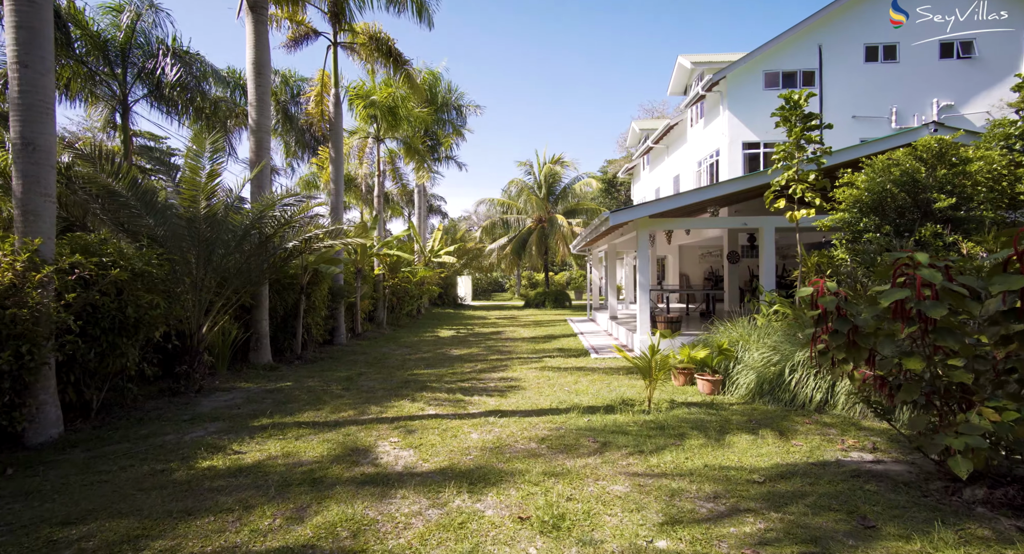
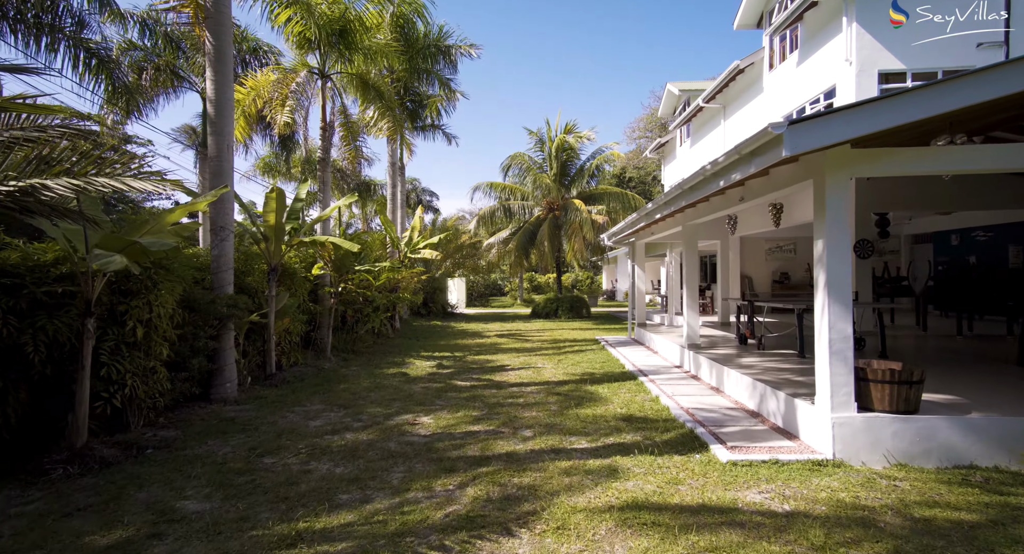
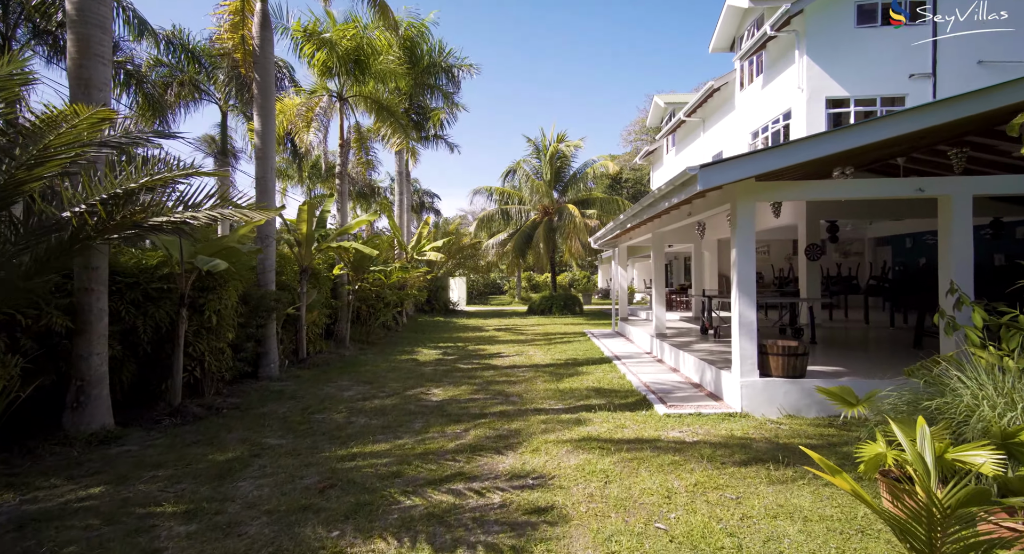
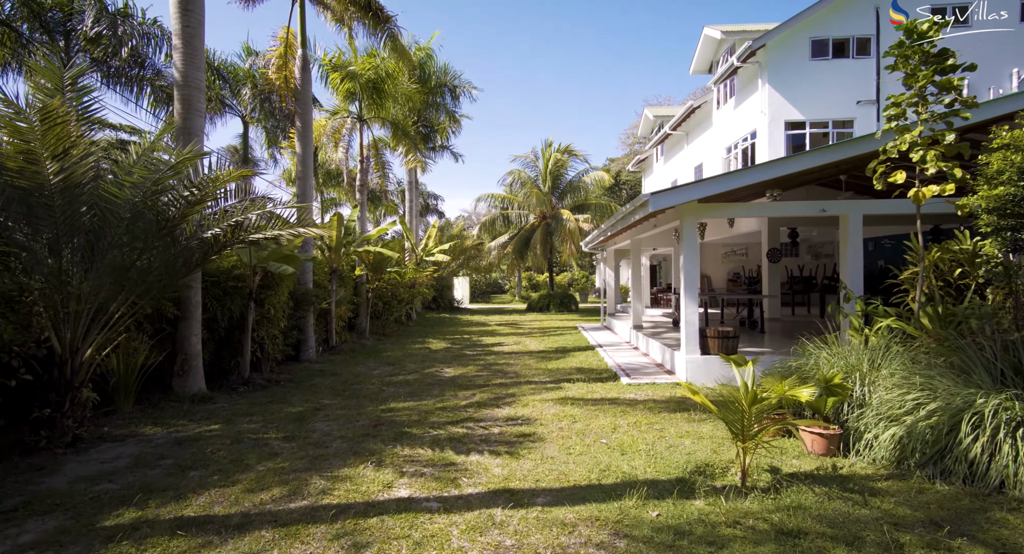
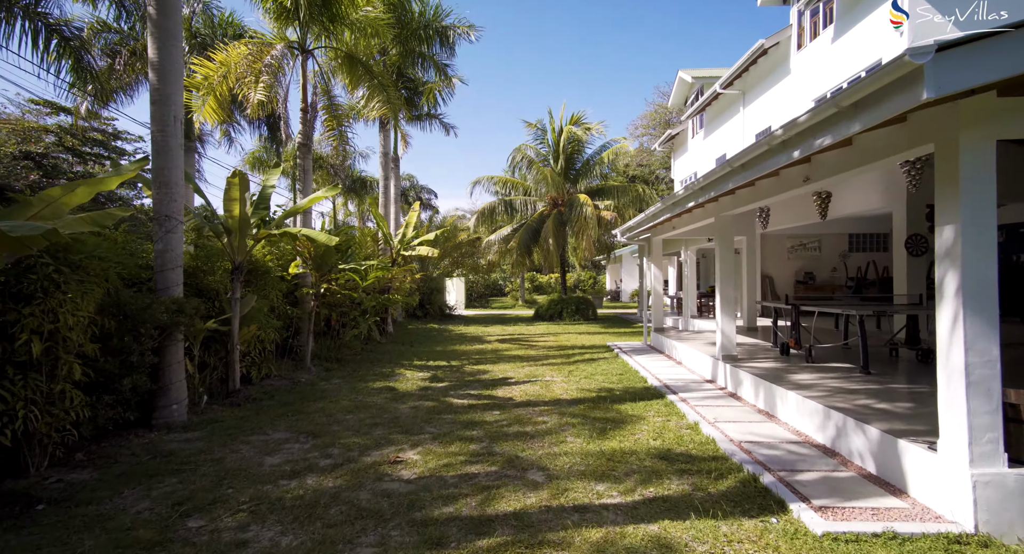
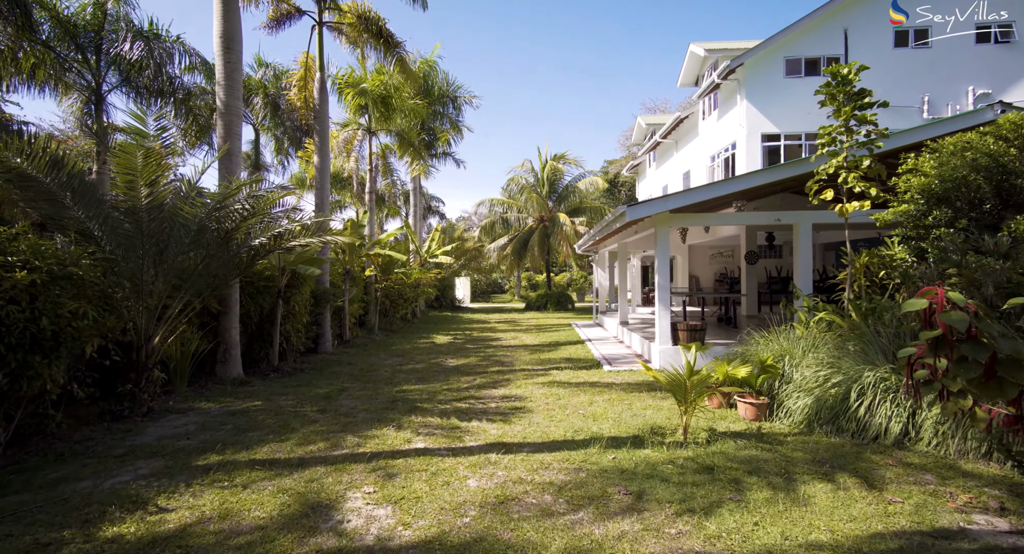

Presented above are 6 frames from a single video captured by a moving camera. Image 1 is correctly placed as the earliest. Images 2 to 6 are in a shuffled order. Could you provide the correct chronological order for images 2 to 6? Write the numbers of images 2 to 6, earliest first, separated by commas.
6, 4, 3, 2, 5
